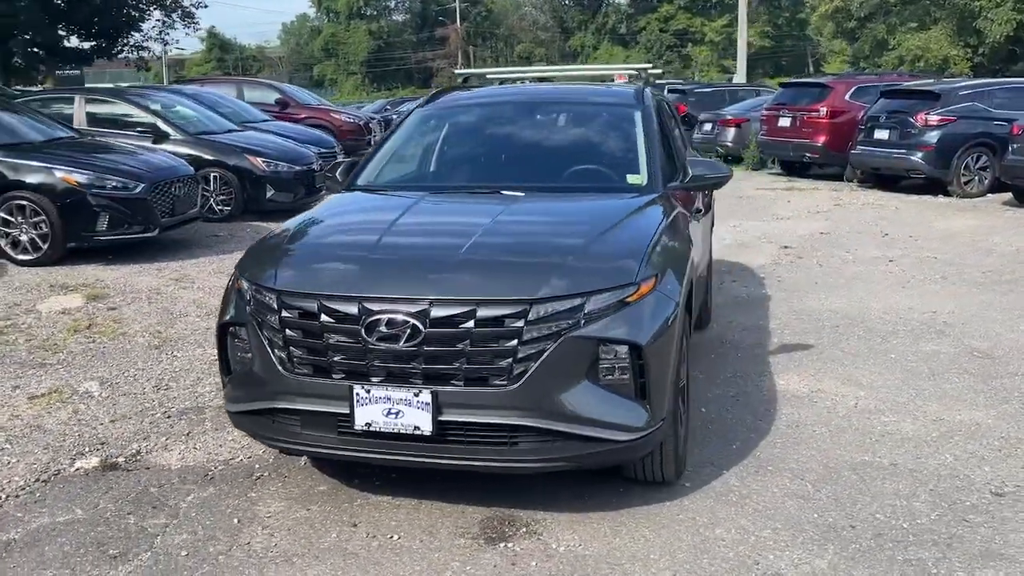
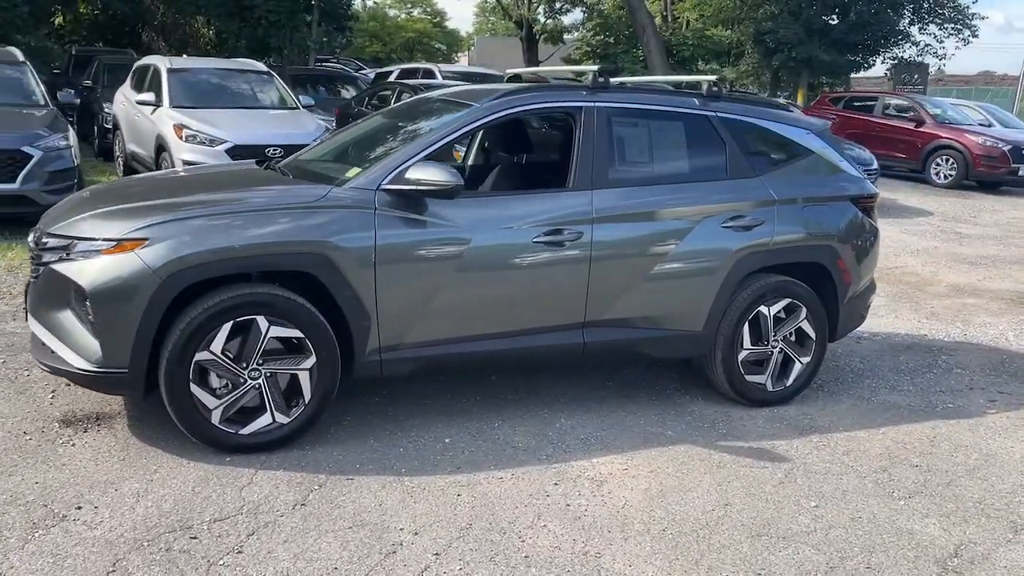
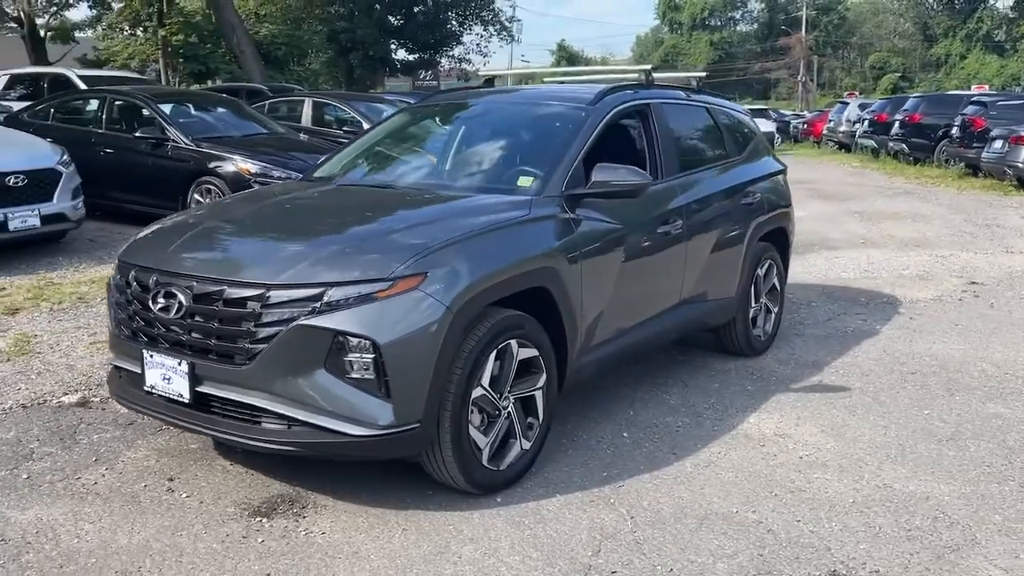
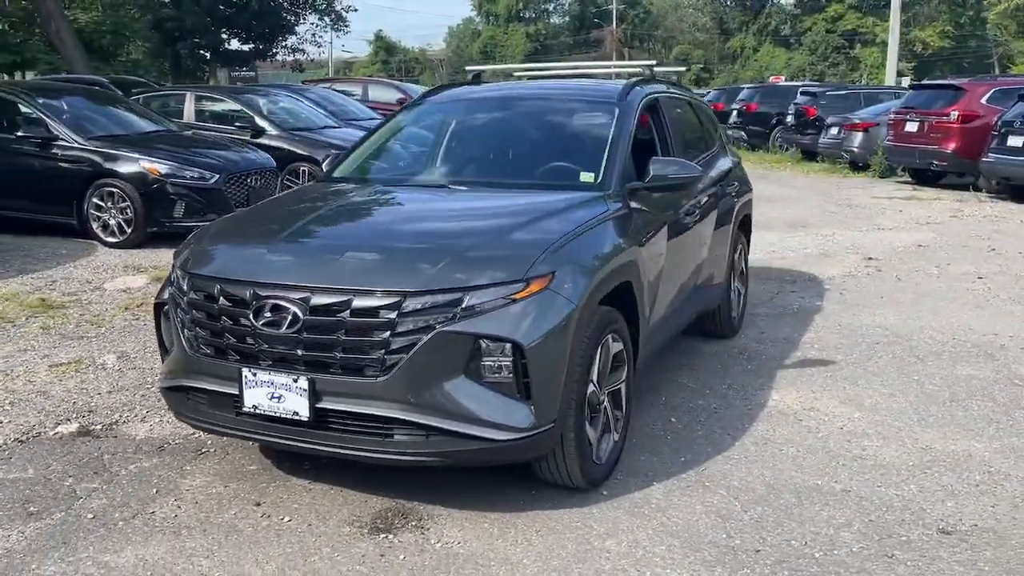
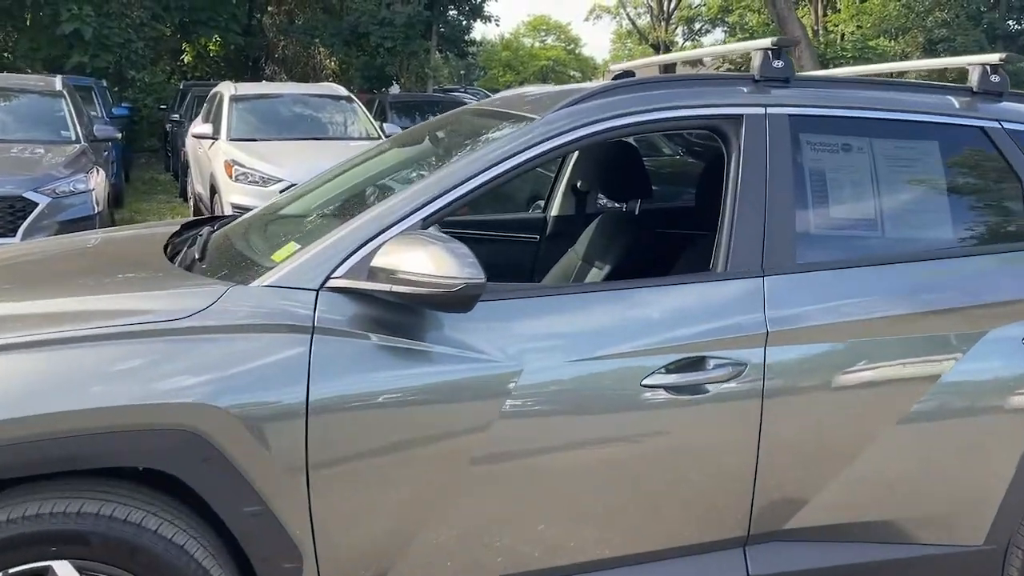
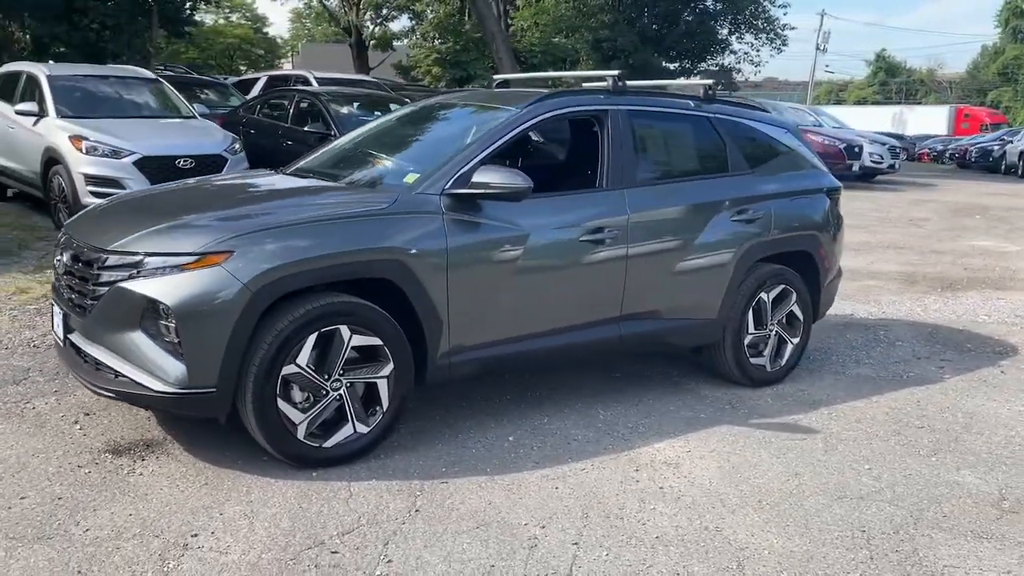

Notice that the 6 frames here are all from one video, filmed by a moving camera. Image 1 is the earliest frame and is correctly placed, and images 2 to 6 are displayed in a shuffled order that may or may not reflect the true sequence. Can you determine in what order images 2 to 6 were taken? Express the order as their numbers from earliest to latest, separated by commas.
4, 3, 6, 2, 5
